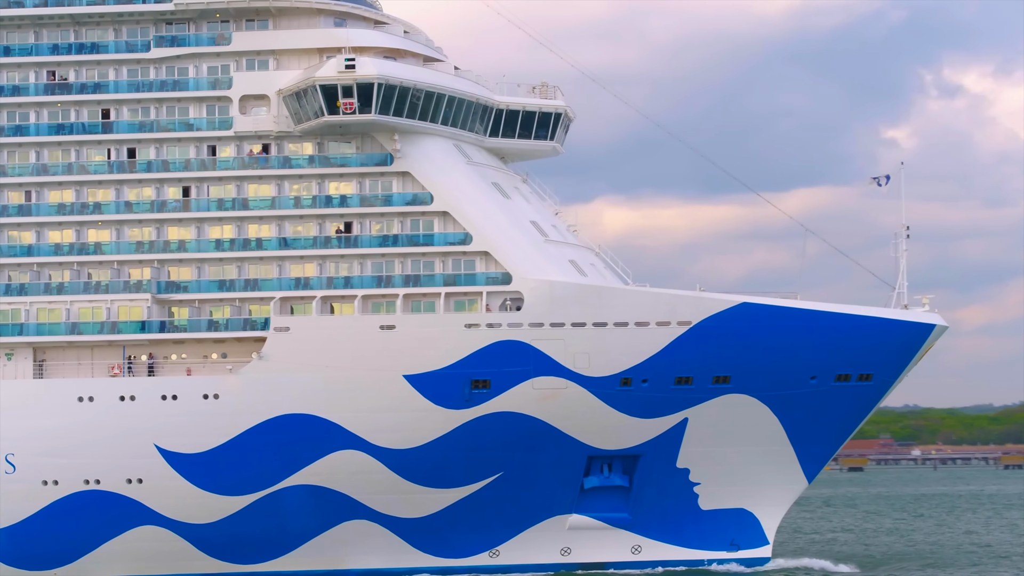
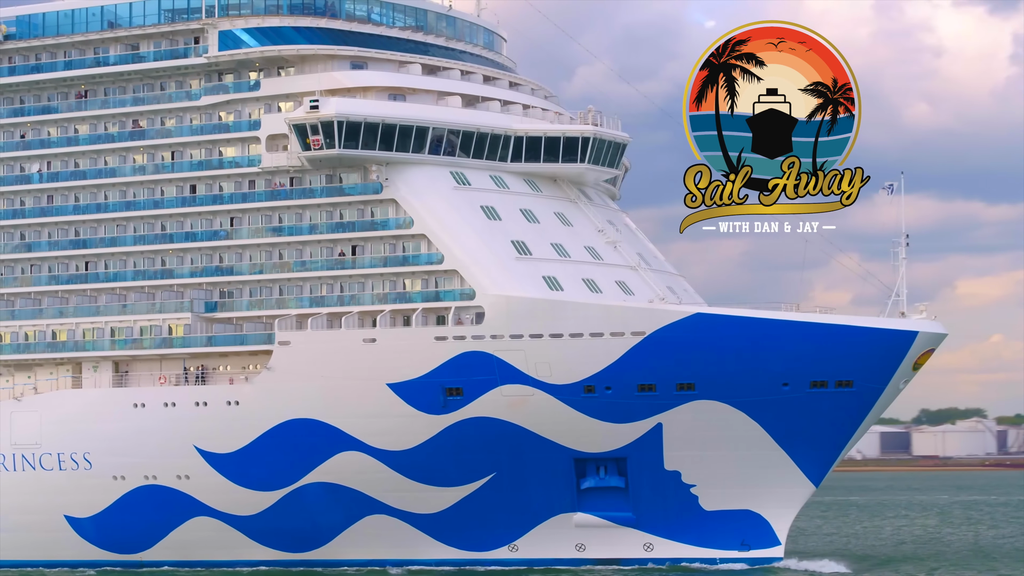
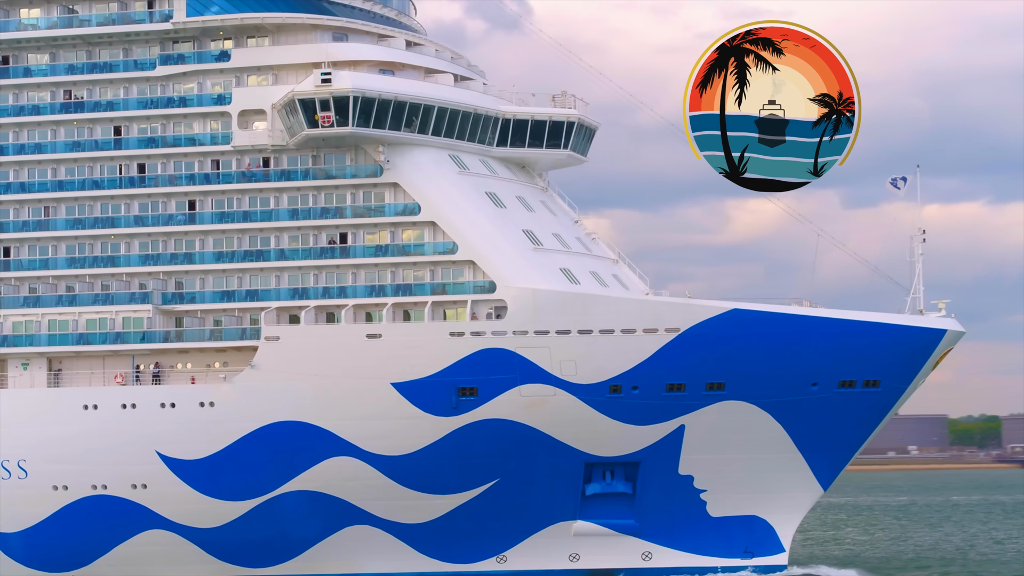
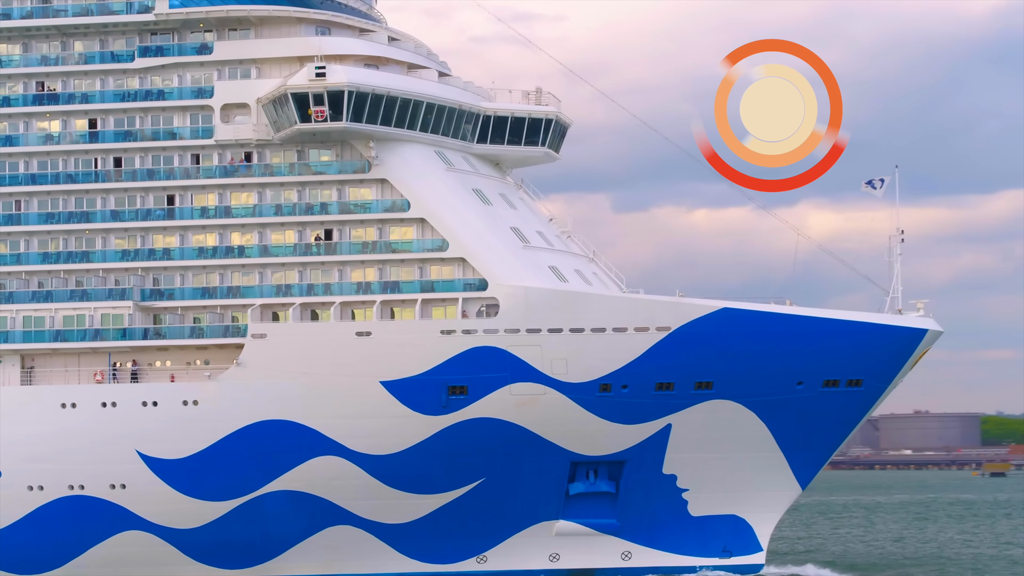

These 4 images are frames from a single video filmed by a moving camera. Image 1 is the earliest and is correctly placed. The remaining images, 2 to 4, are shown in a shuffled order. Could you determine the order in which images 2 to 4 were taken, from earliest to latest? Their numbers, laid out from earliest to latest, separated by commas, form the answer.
4, 3, 2
